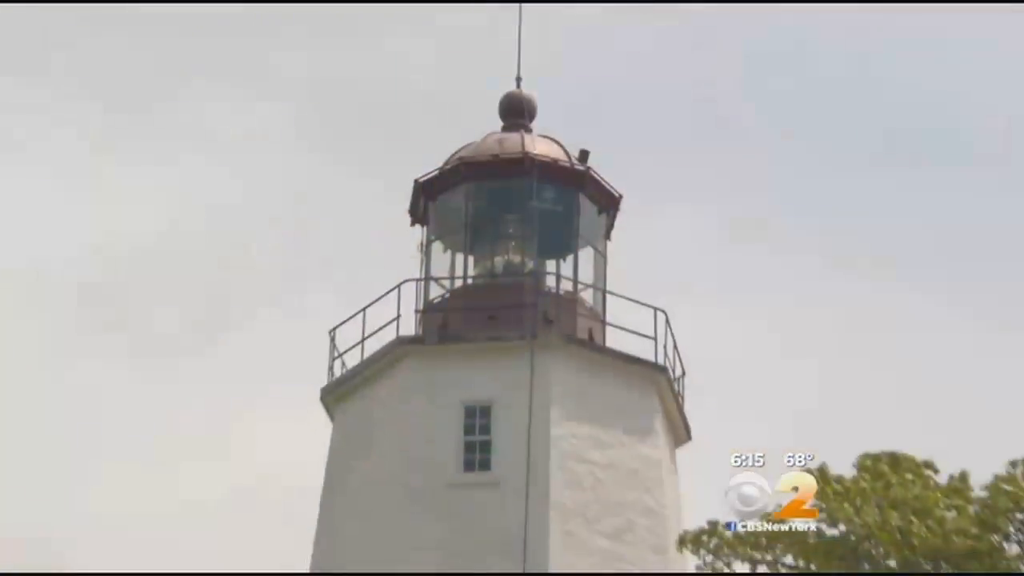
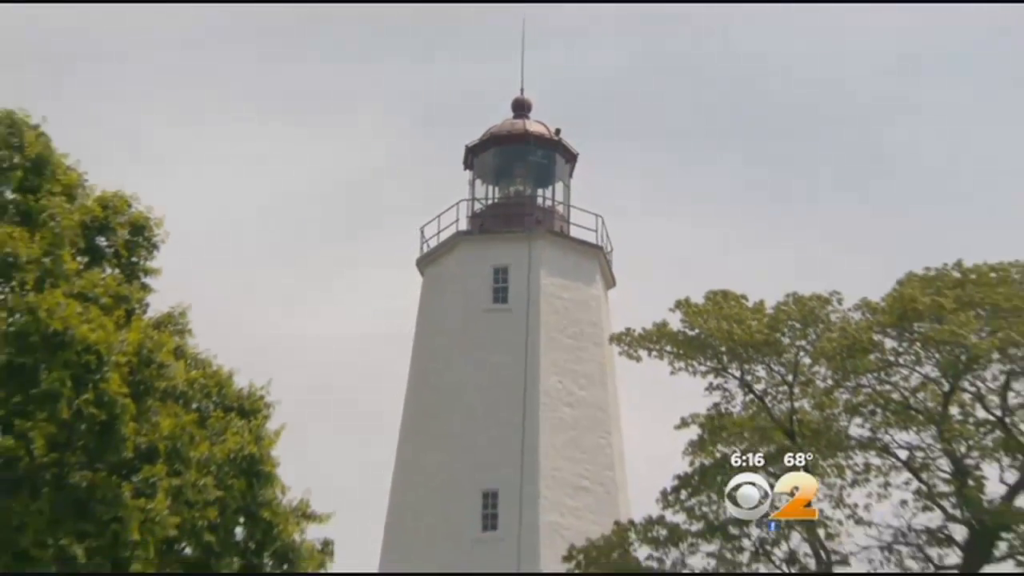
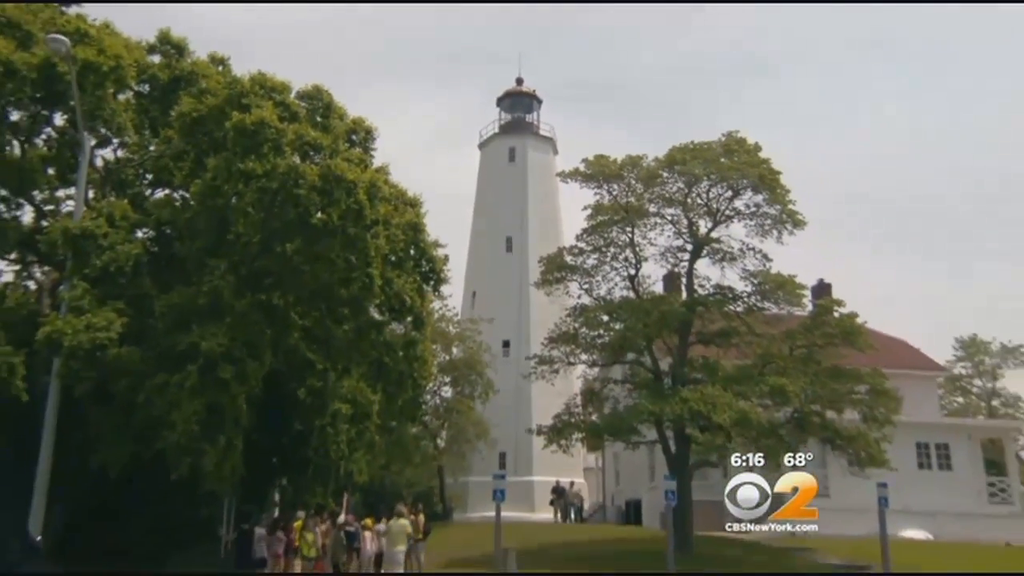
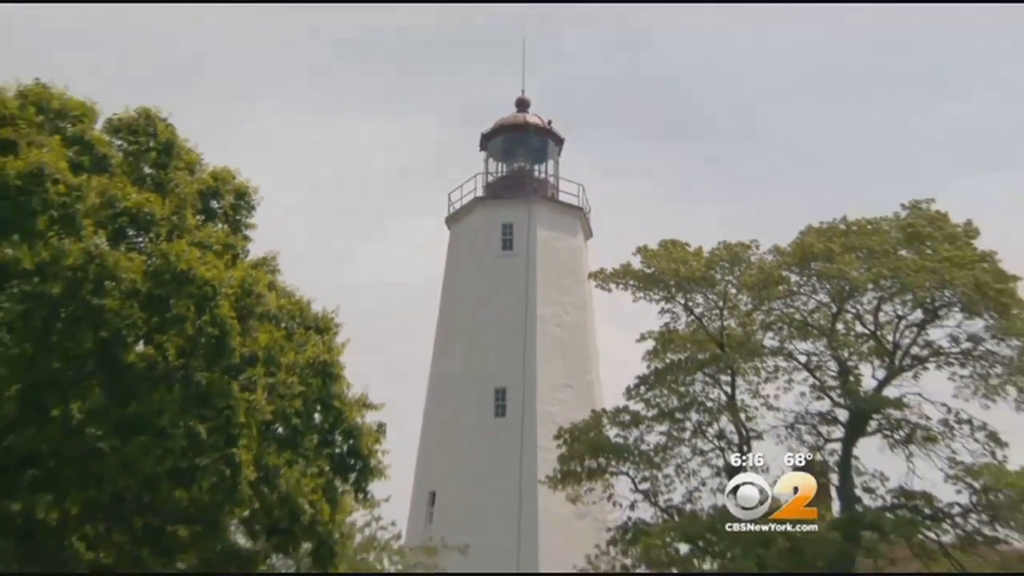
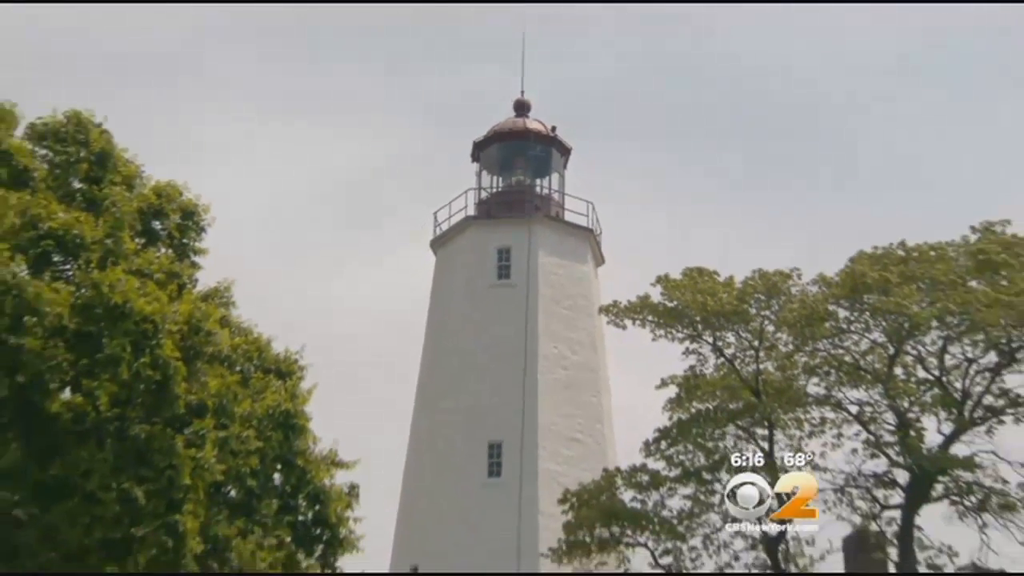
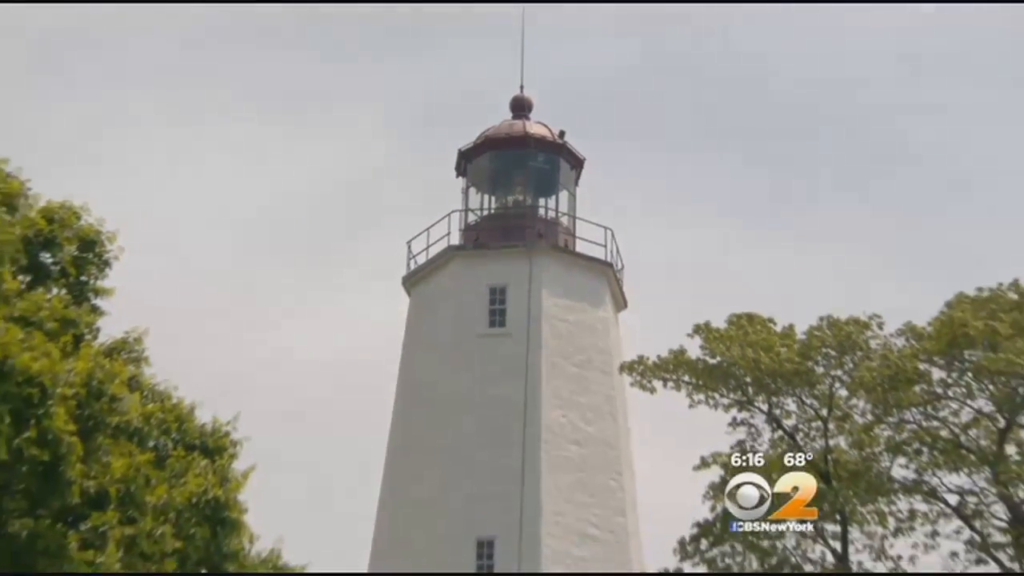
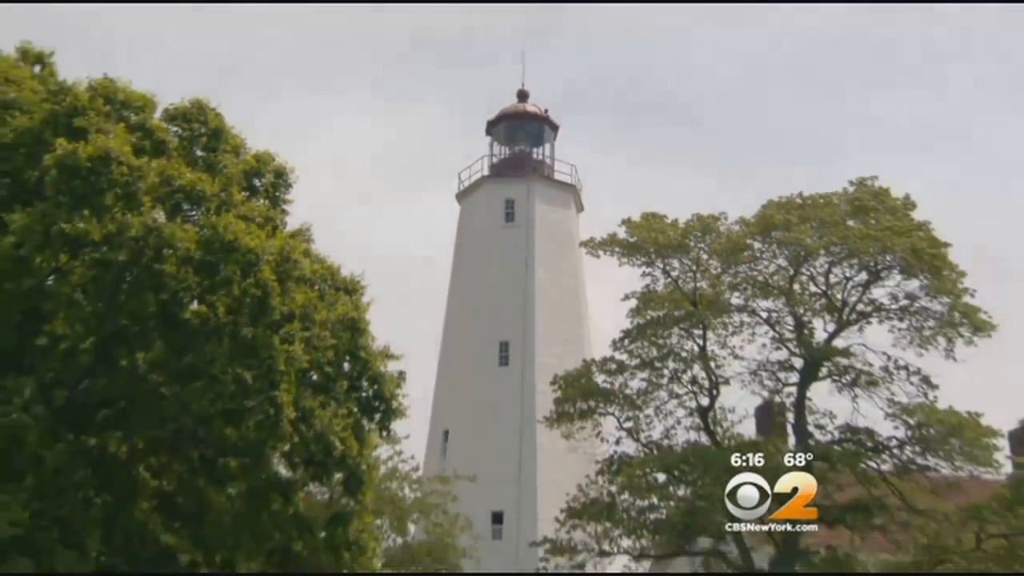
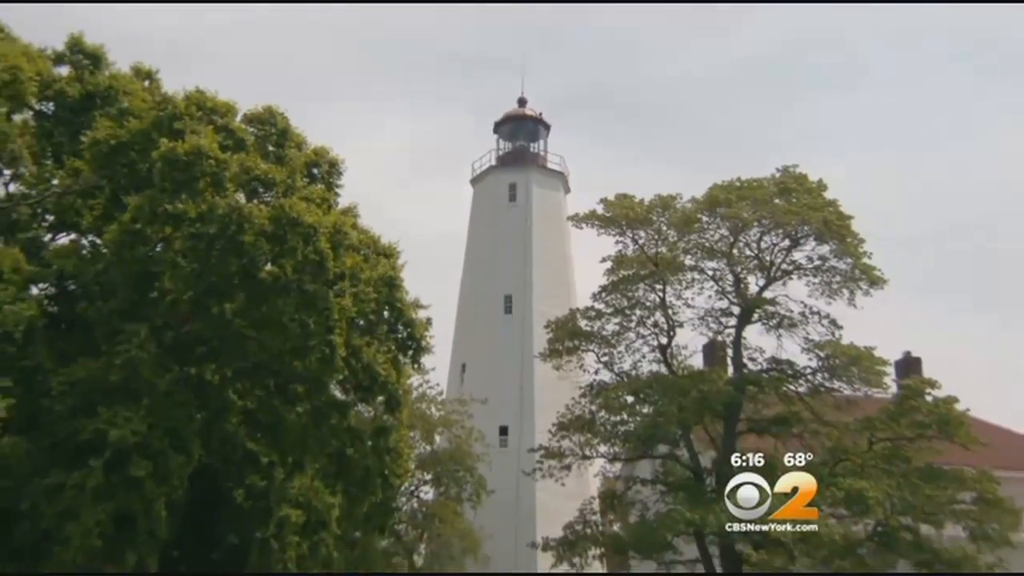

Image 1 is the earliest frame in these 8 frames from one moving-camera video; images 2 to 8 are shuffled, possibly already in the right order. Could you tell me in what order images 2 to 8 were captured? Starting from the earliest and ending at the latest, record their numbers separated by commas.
6, 2, 5, 4, 7, 8, 3
